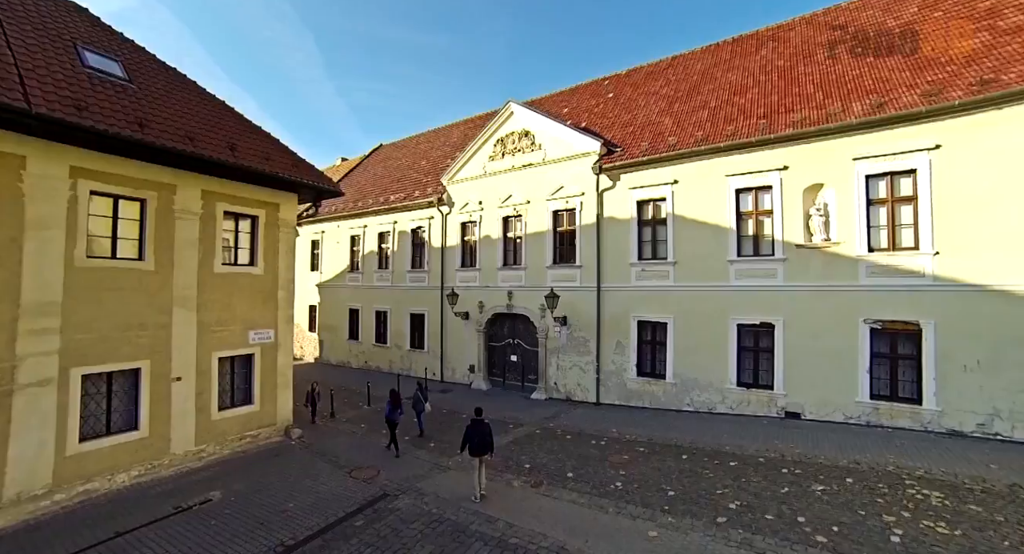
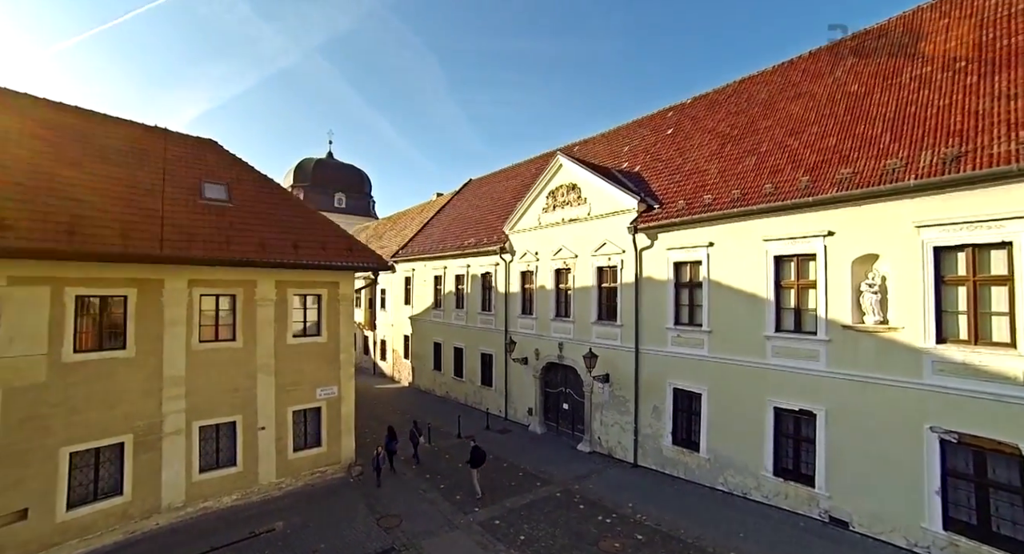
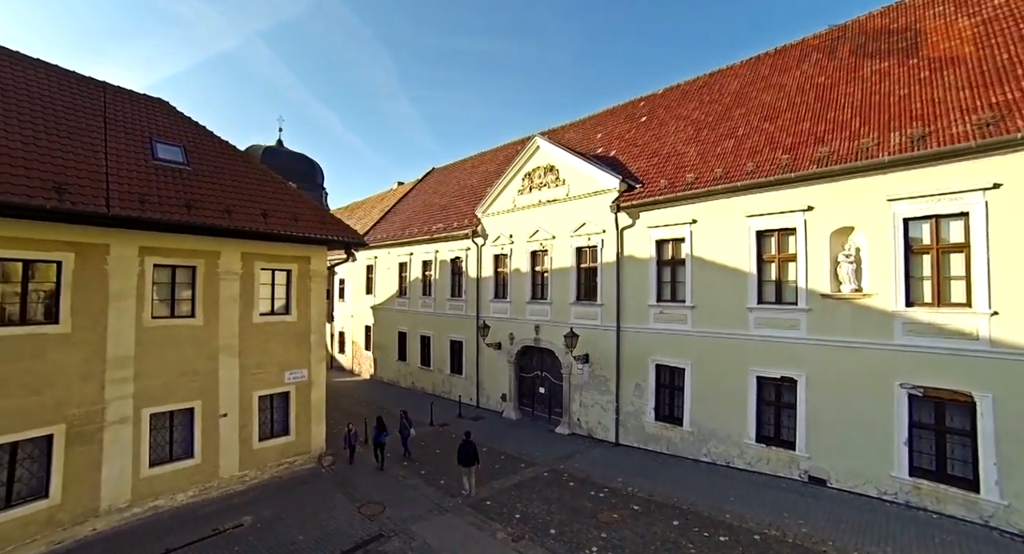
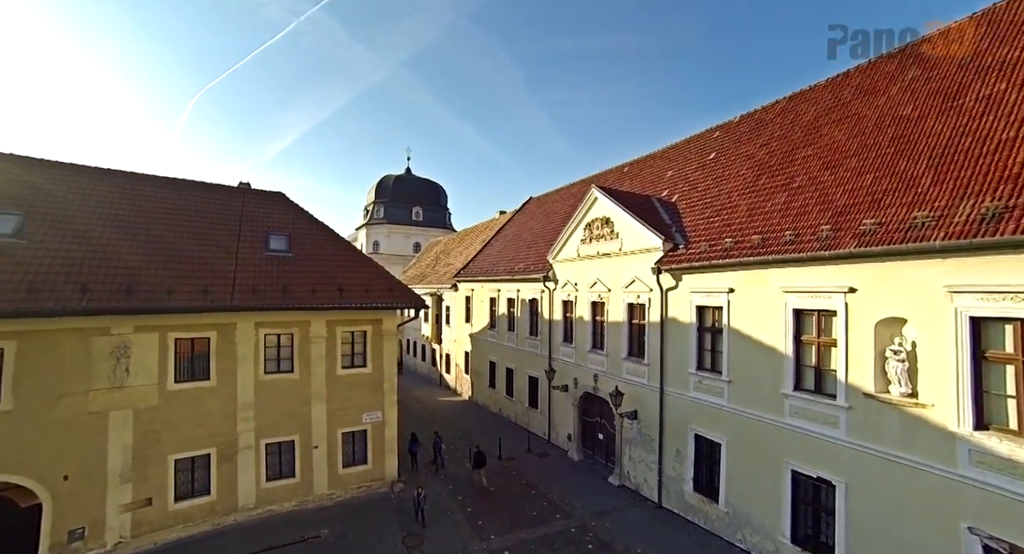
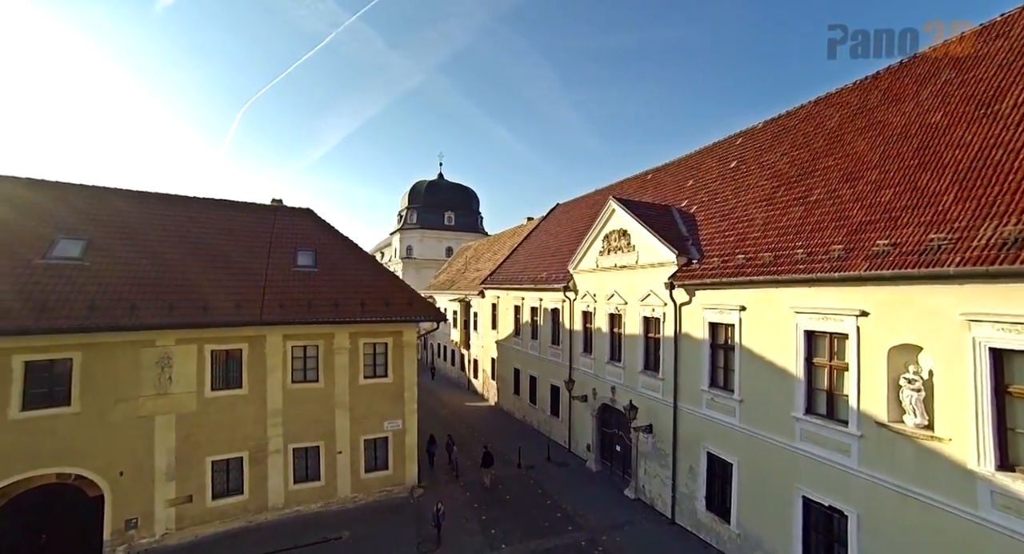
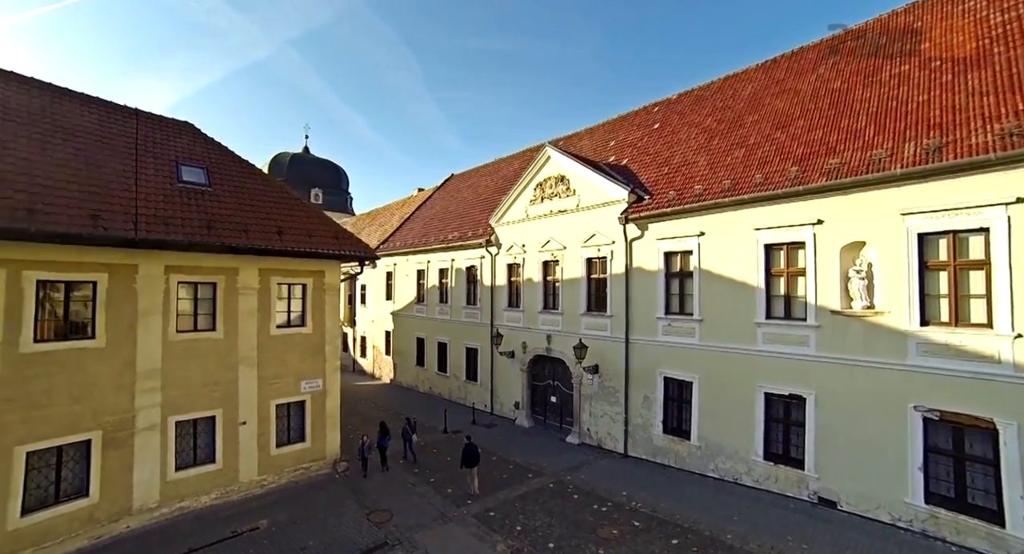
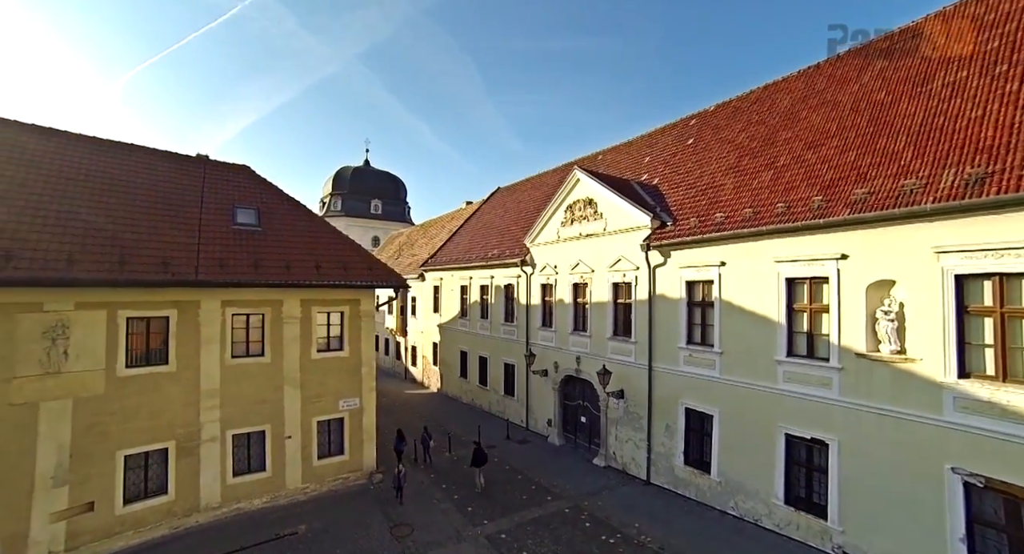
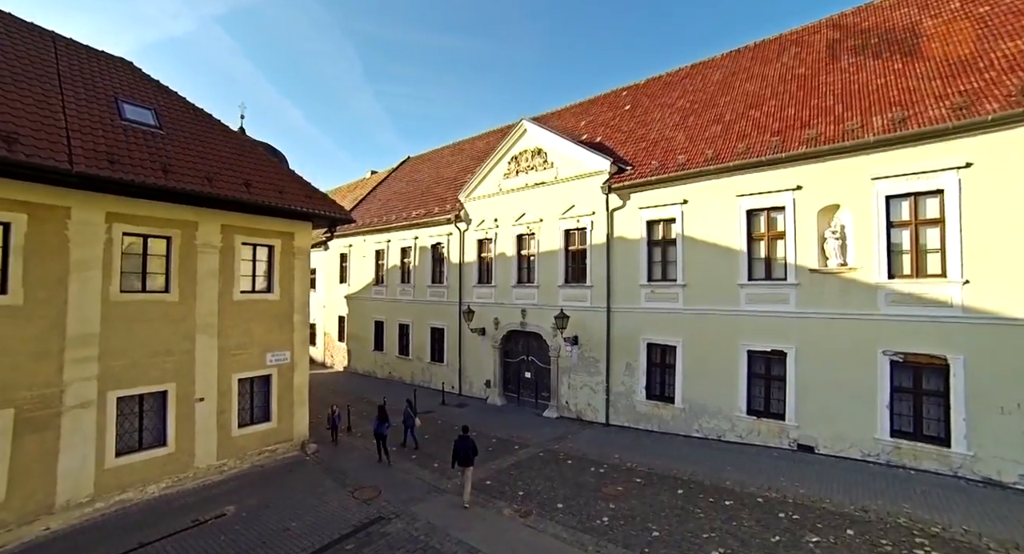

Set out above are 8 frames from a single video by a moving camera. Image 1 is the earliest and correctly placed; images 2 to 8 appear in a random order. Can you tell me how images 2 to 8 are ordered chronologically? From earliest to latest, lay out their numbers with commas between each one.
8, 3, 6, 2, 7, 4, 5
